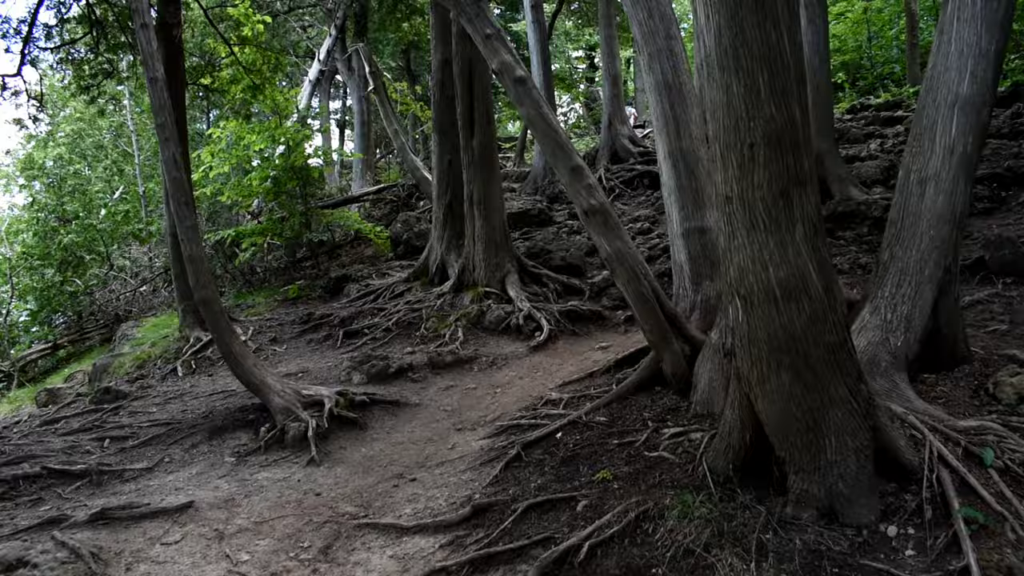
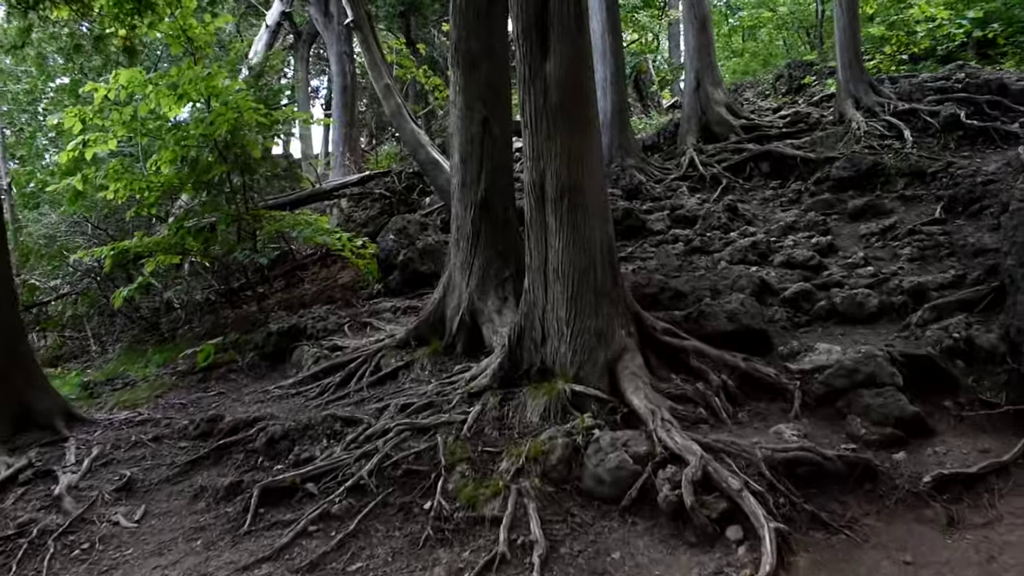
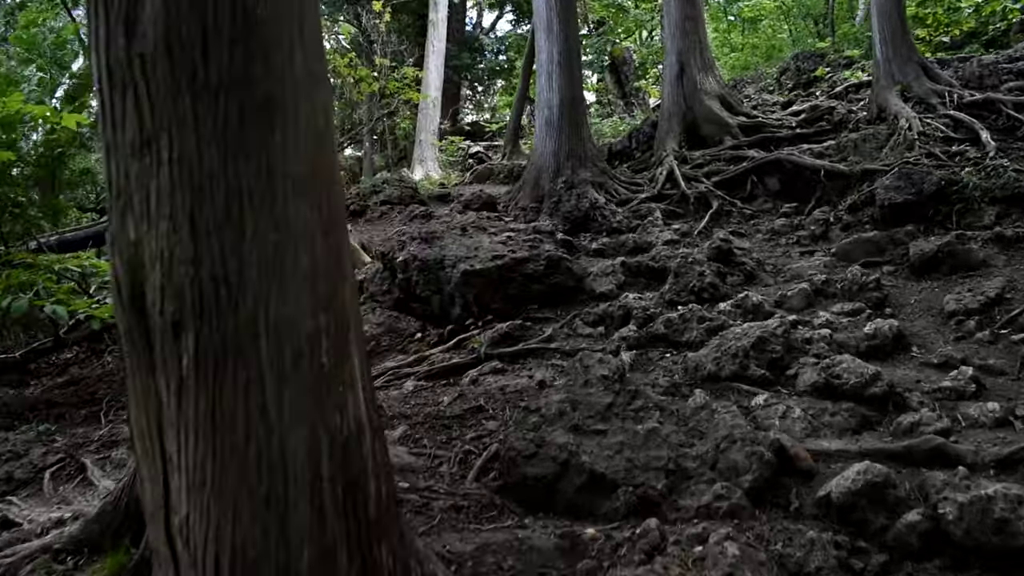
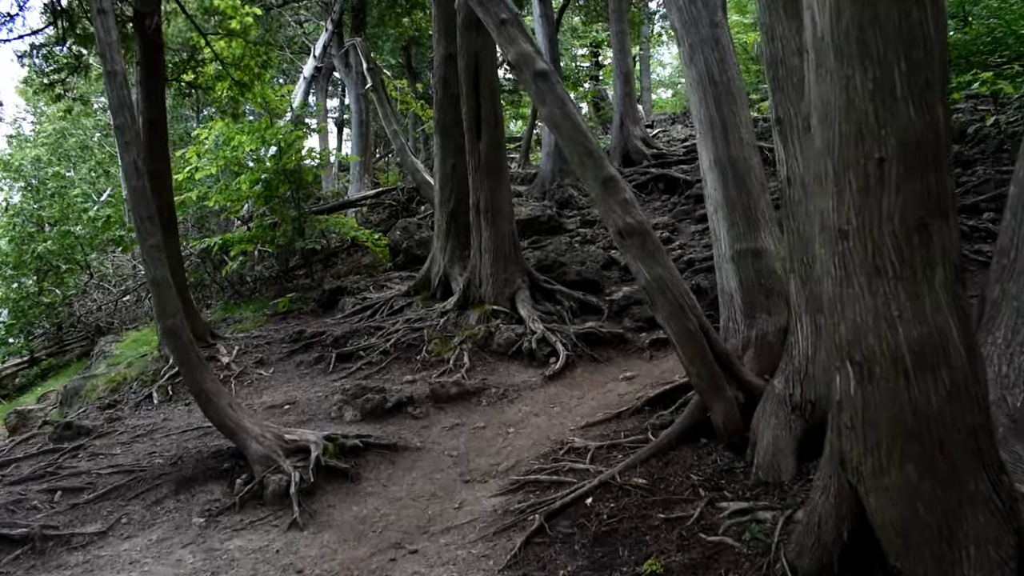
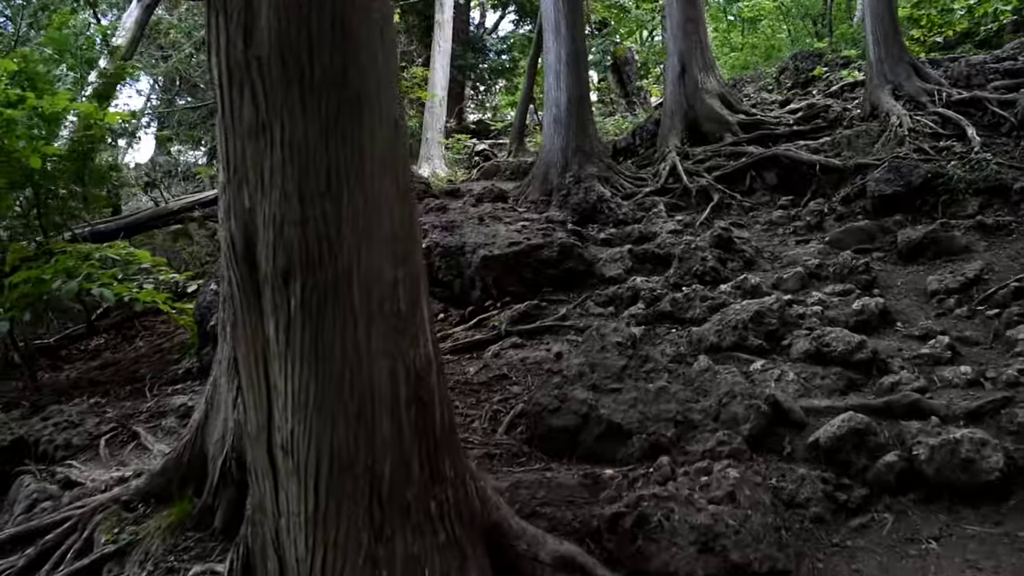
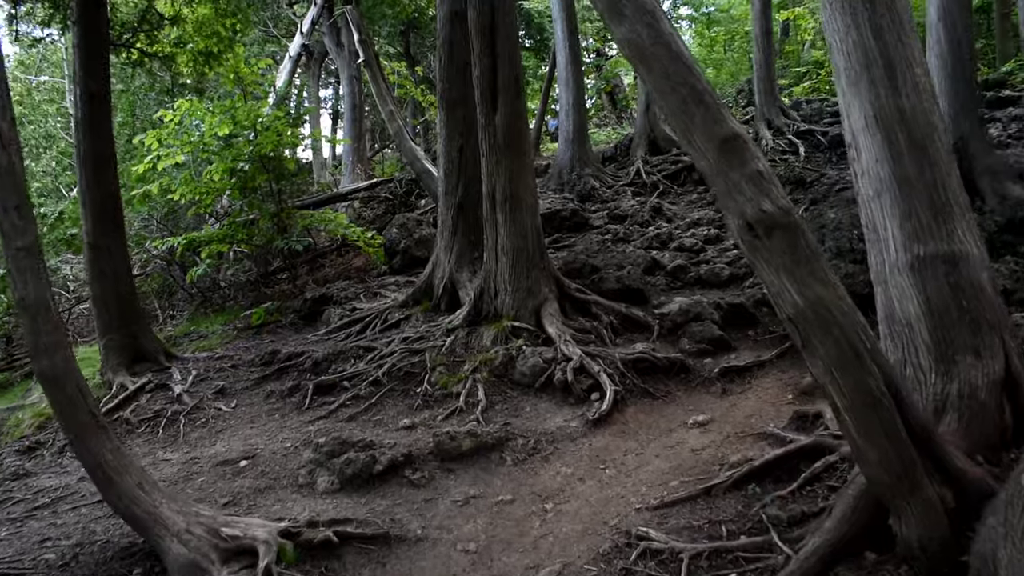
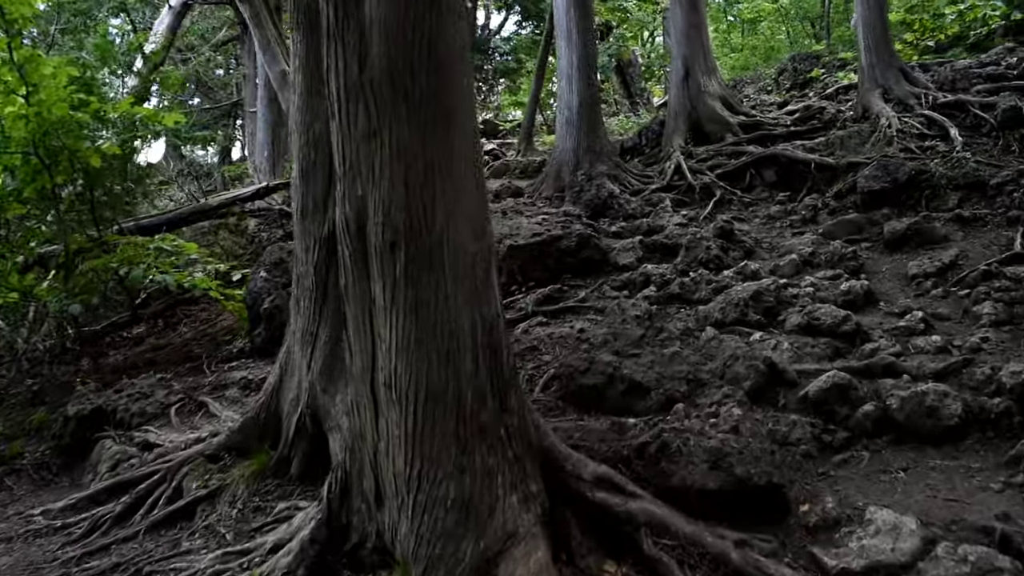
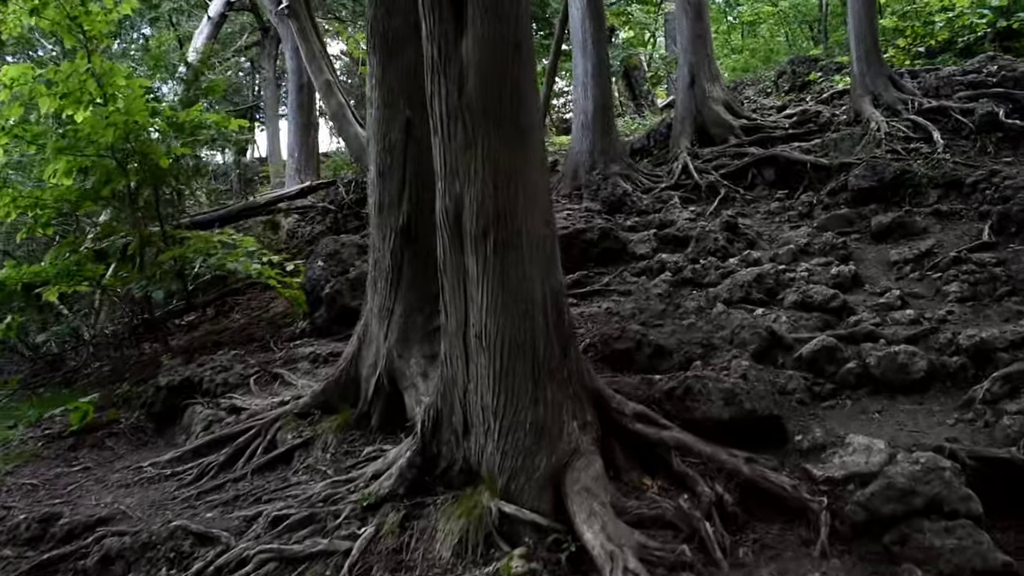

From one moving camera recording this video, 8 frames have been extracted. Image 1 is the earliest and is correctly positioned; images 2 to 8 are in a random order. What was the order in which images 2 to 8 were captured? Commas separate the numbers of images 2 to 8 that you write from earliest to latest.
4, 6, 2, 8, 7, 5, 3
